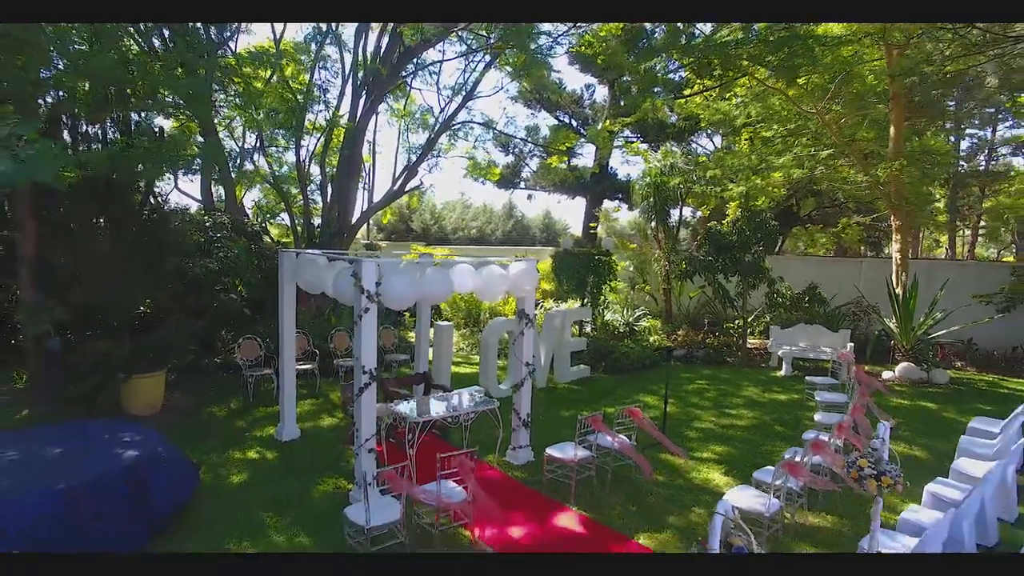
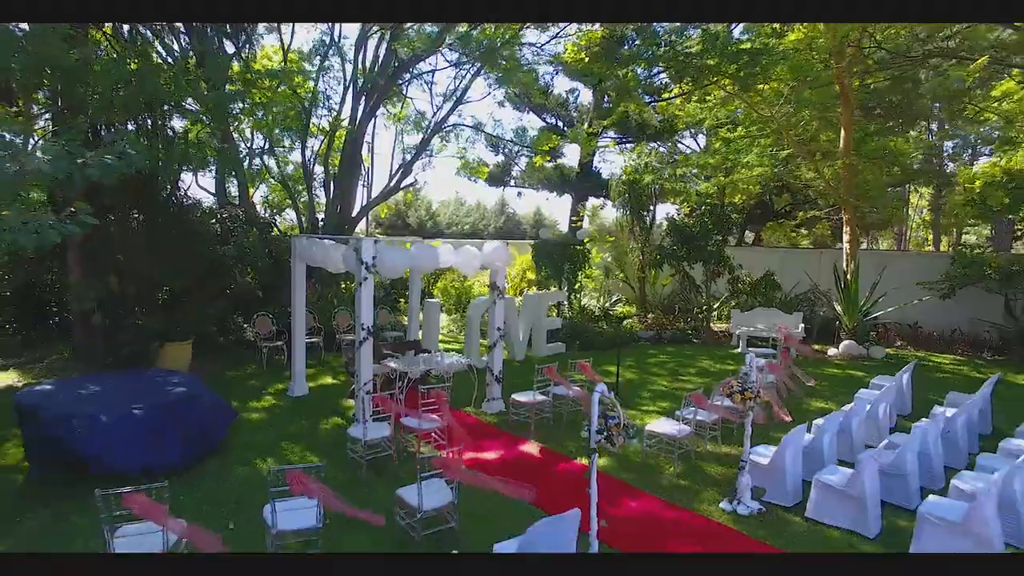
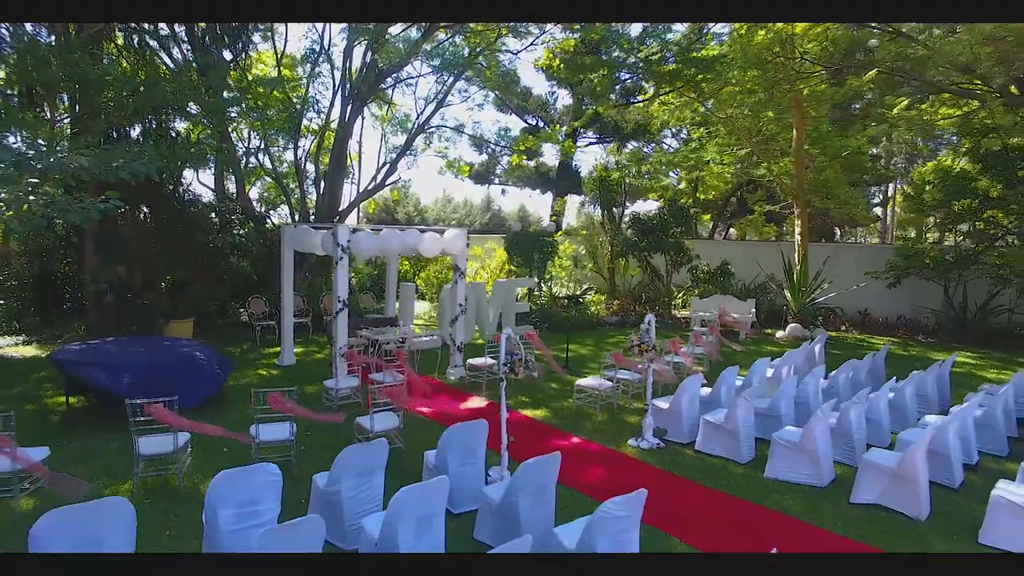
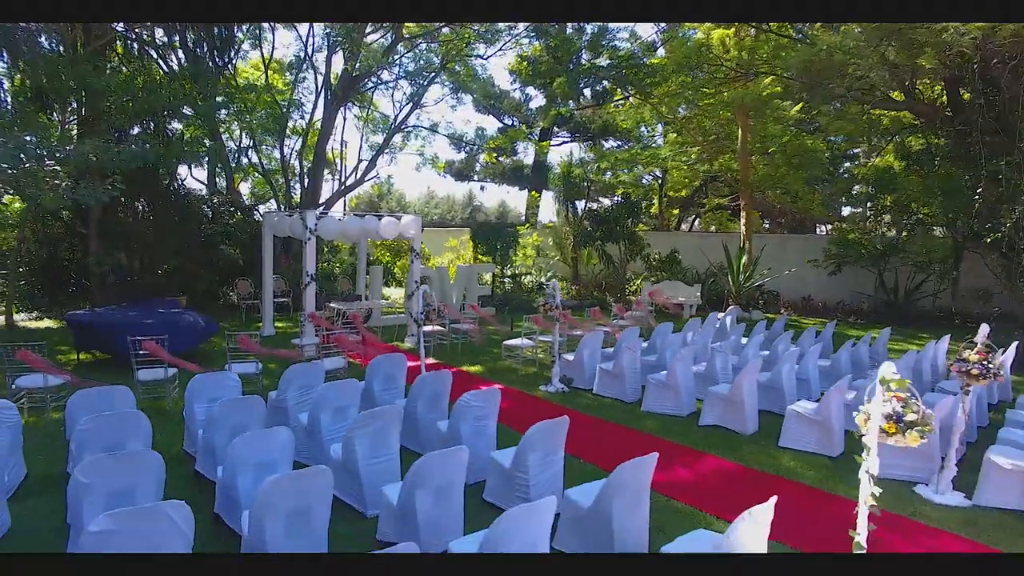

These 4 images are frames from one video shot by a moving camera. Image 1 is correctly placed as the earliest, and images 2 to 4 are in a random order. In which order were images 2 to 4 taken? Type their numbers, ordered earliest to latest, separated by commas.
2, 3, 4
